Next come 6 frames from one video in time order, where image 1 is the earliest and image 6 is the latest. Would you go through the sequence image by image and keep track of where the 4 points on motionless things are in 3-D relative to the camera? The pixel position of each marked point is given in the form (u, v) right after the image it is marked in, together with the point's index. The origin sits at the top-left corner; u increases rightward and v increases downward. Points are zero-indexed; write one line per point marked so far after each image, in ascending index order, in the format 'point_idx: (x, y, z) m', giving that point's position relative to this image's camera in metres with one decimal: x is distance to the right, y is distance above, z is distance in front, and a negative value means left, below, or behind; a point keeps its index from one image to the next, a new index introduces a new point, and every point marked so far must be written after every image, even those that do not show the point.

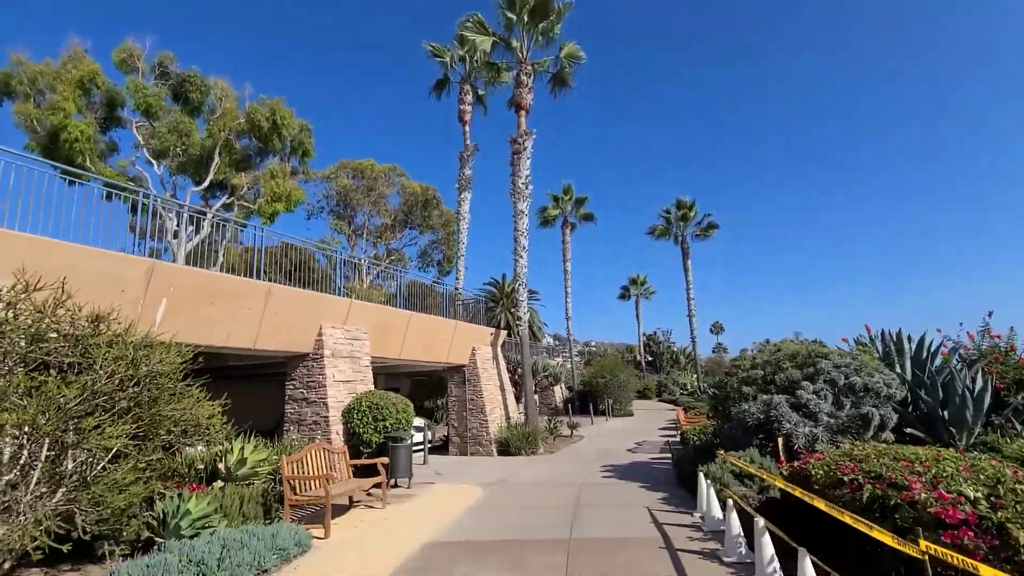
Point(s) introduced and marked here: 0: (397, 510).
0: (-2.1, -4.0, +8.8) m
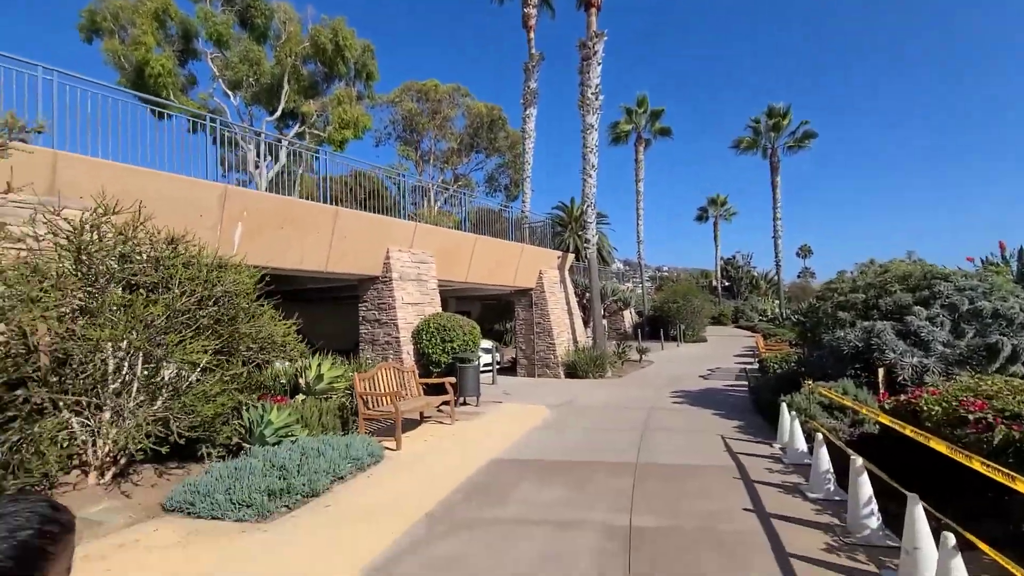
0: (-0.8, -2.6, +9.0) m
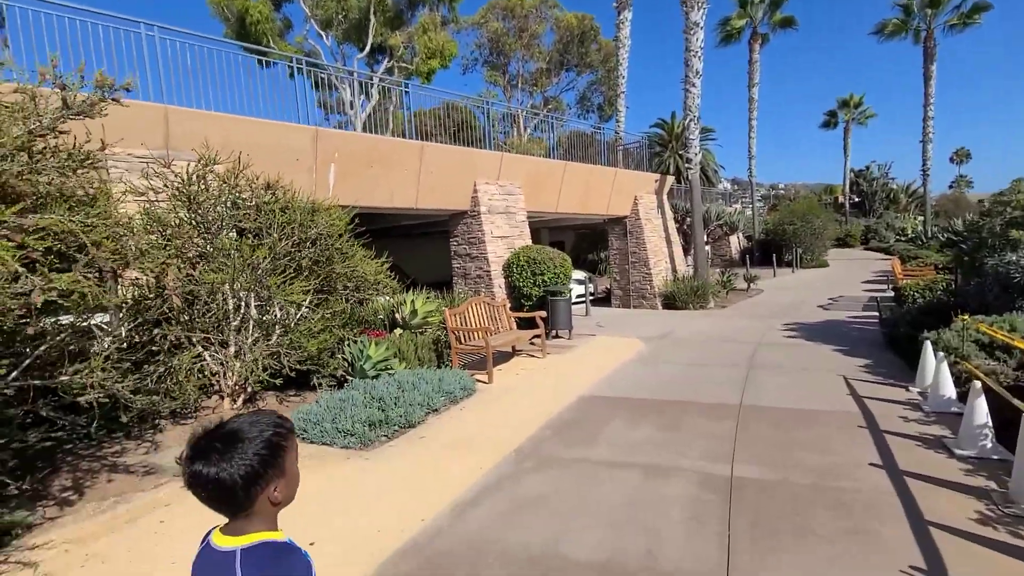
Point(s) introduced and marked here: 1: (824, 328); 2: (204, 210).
0: (+0.8, -1.3, +9.0) m
1: (+6.7, -0.9, +10.5) m
2: (-3.7, +0.9, +5.8) m
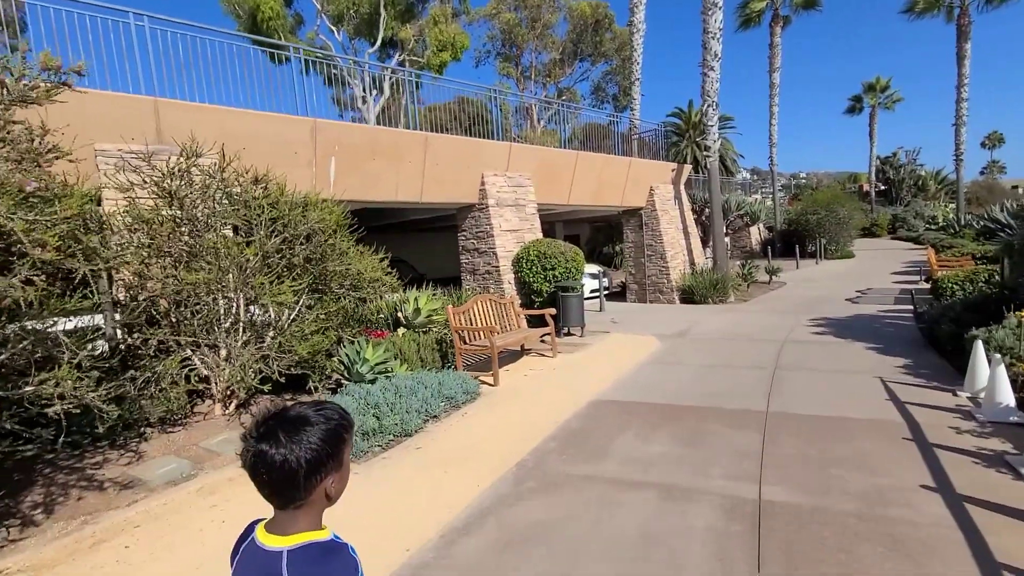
0: (+1.0, -1.3, +8.5) m
1: (+6.9, -0.7, +9.8) m
2: (-3.7, +0.9, +5.5) m
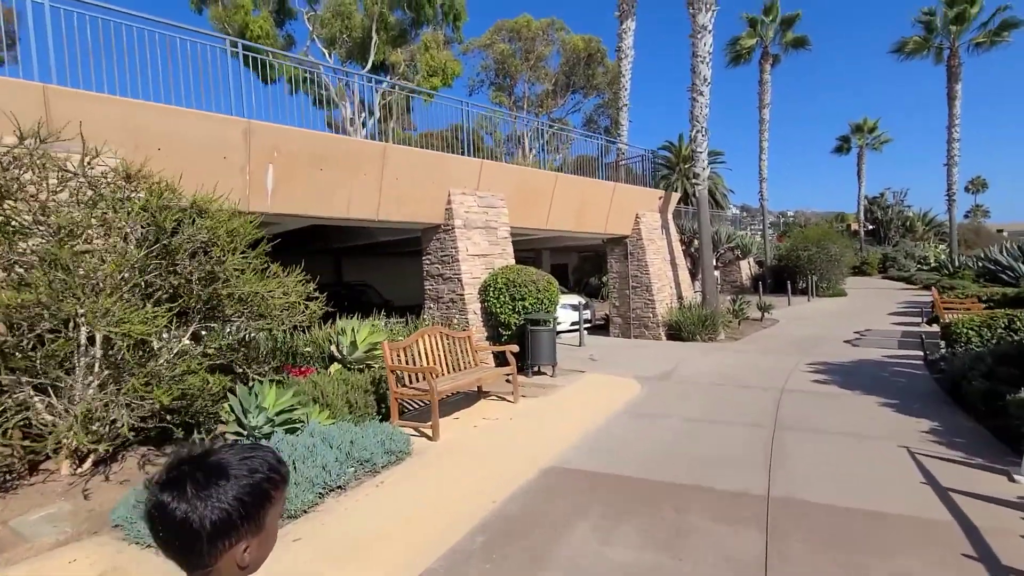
0: (+0.3, -1.8, +7.3) m
1: (+6.2, -1.5, +8.7) m
2: (-4.2, +0.7, +4.3) m
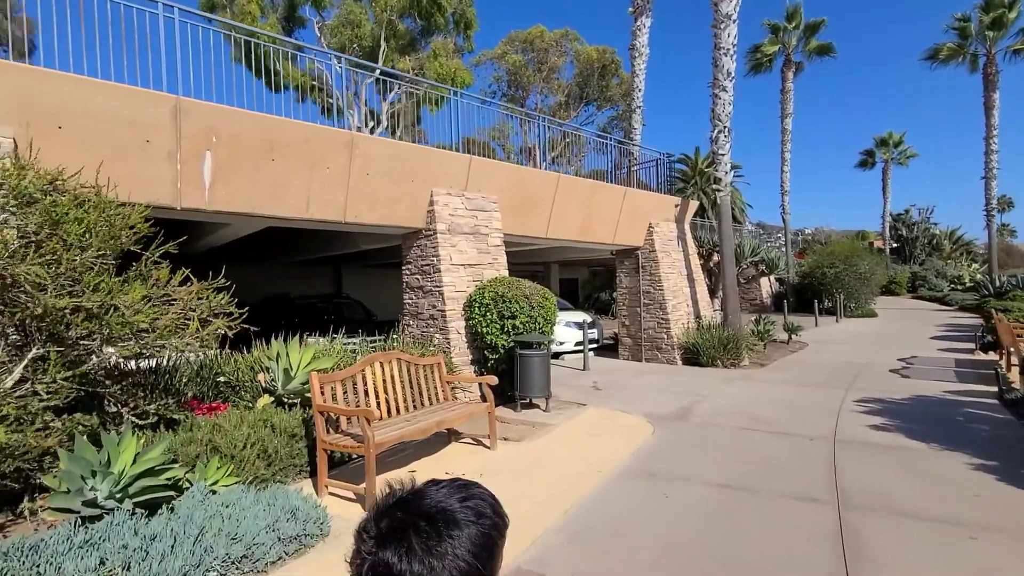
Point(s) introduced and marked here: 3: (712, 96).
0: (0.0, -2.0, +5.8) m
1: (+5.9, -1.8, +7.0) m
2: (-4.5, +0.7, +3.0) m
3: (+5.3, +5.0, +12.8) m
